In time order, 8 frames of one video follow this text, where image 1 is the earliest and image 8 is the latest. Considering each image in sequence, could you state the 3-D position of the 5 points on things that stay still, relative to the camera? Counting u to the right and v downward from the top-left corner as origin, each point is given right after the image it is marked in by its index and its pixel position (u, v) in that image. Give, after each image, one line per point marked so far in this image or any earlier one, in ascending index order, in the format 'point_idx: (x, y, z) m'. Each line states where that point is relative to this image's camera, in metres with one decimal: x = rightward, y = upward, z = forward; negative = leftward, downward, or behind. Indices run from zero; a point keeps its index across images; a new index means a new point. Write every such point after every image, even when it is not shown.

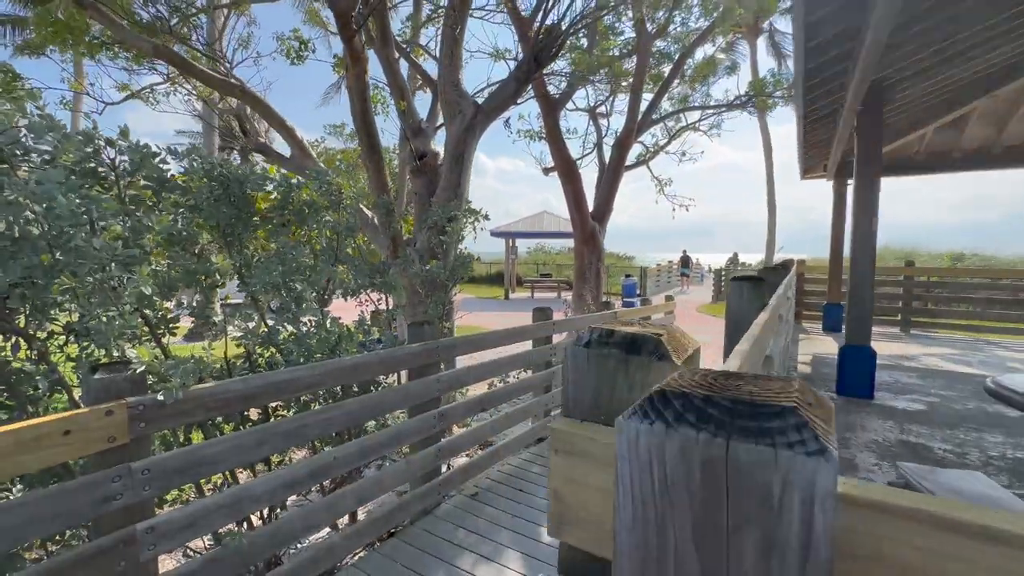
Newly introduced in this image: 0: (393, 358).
0: (-0.6, -0.3, +2.3) m
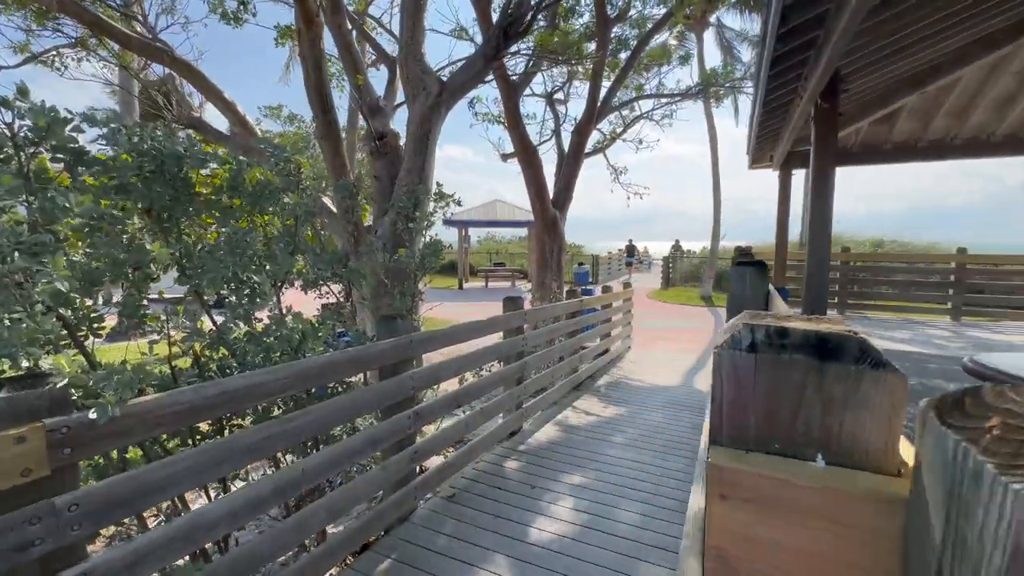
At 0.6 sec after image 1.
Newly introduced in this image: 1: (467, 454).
0: (-0.7, -0.3, +2.0) m
1: (-0.3, -1.0, +2.9) m
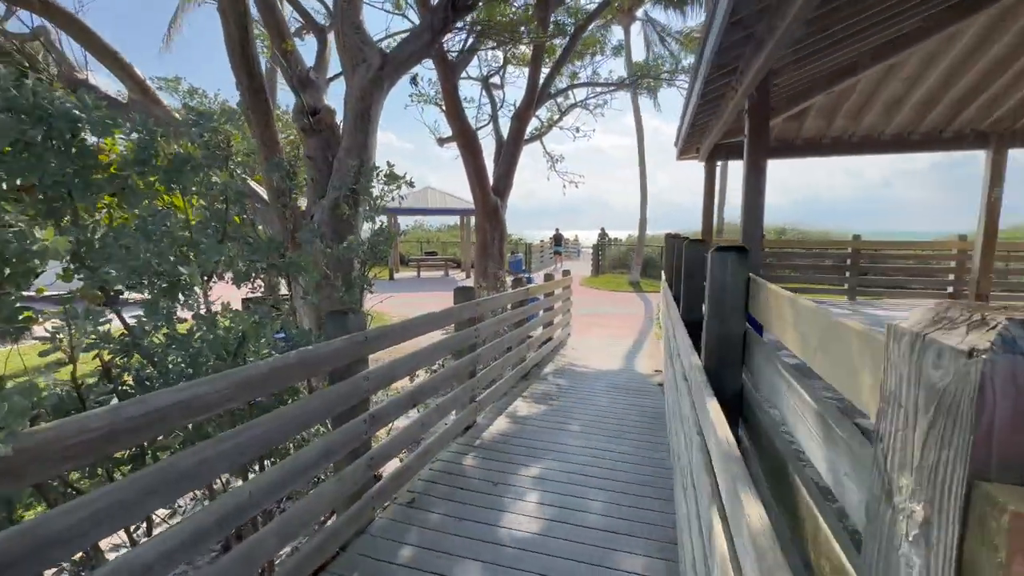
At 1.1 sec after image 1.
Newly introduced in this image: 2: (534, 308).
0: (-0.8, -0.3, +1.8) m
1: (-0.5, -1.0, +2.7) m
2: (+0.2, -0.2, +5.1) m
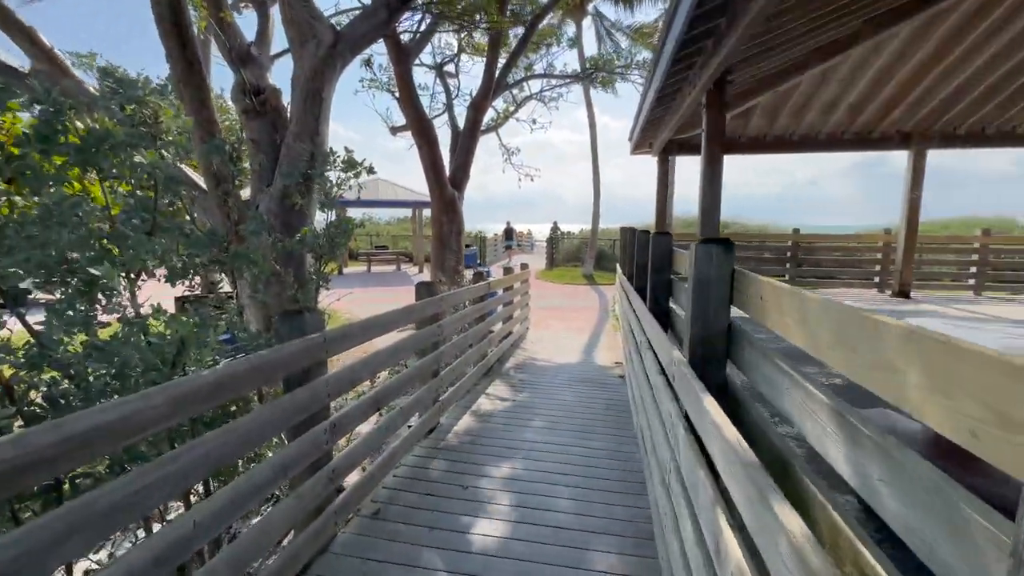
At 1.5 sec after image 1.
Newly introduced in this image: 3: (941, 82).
0: (-0.9, -0.3, +1.6) m
1: (-0.7, -1.0, +2.5) m
2: (-0.2, -0.2, +5.0) m
3: (+5.7, +2.7, +6.1) m
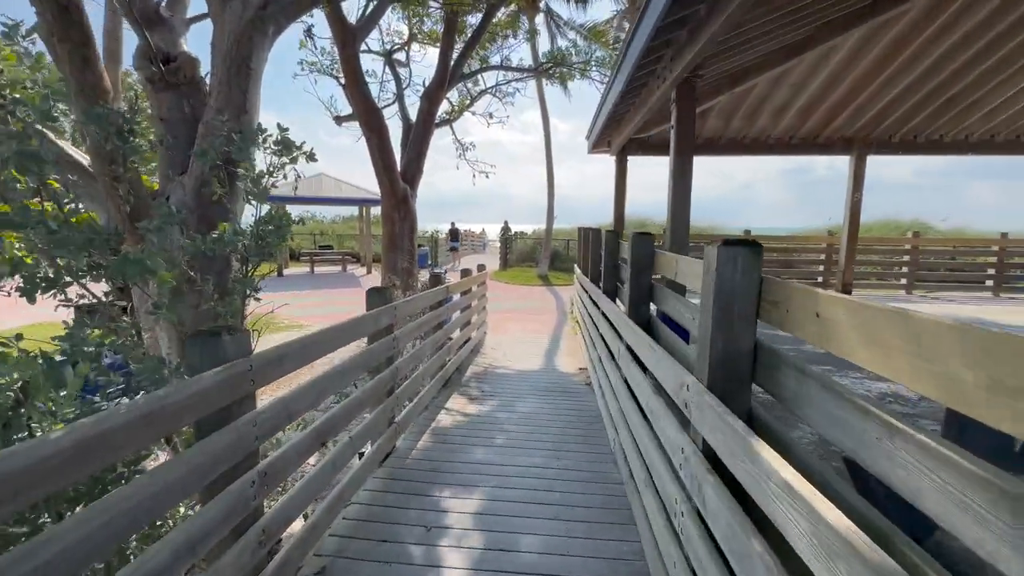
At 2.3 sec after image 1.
0: (-0.9, -0.3, +1.2) m
1: (-0.8, -1.0, +2.1) m
2: (-0.6, -0.2, +4.6) m
3: (+5.1, +2.7, +6.3) m
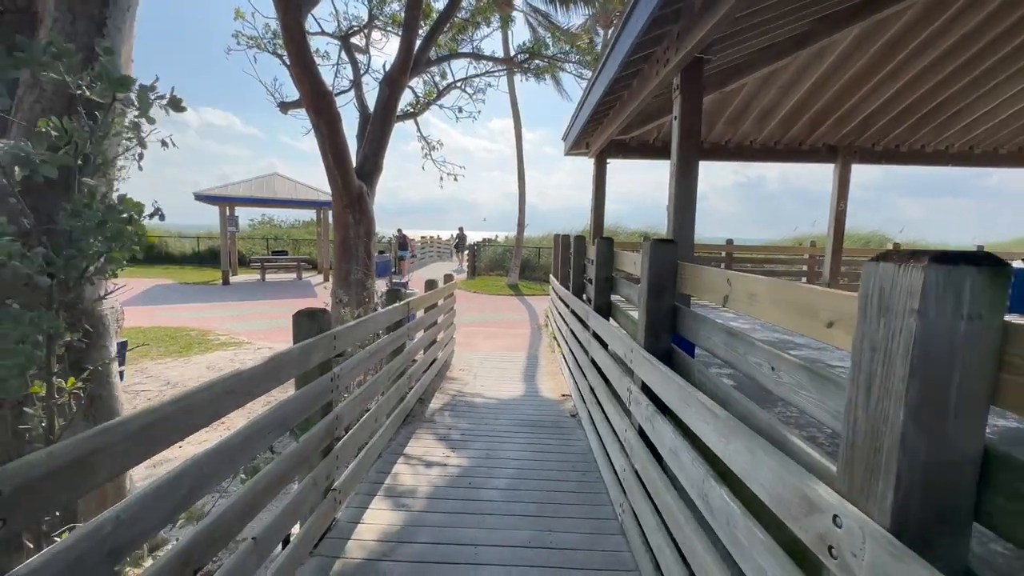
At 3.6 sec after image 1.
0: (-0.9, -0.4, +0.5) m
1: (-0.9, -1.1, +1.4) m
2: (-0.8, -0.3, +3.9) m
3: (+4.7, +2.5, +6.1) m
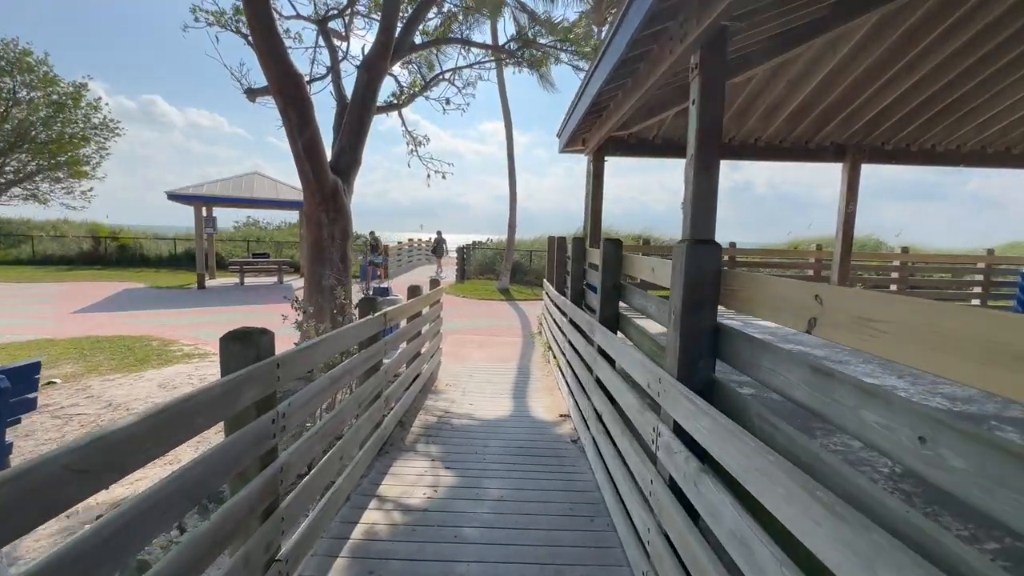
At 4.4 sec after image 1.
0: (-0.9, -0.4, 0.0) m
1: (-0.9, -1.1, +0.9) m
2: (-0.9, -0.4, +3.4) m
3: (+4.6, +2.4, +5.7) m
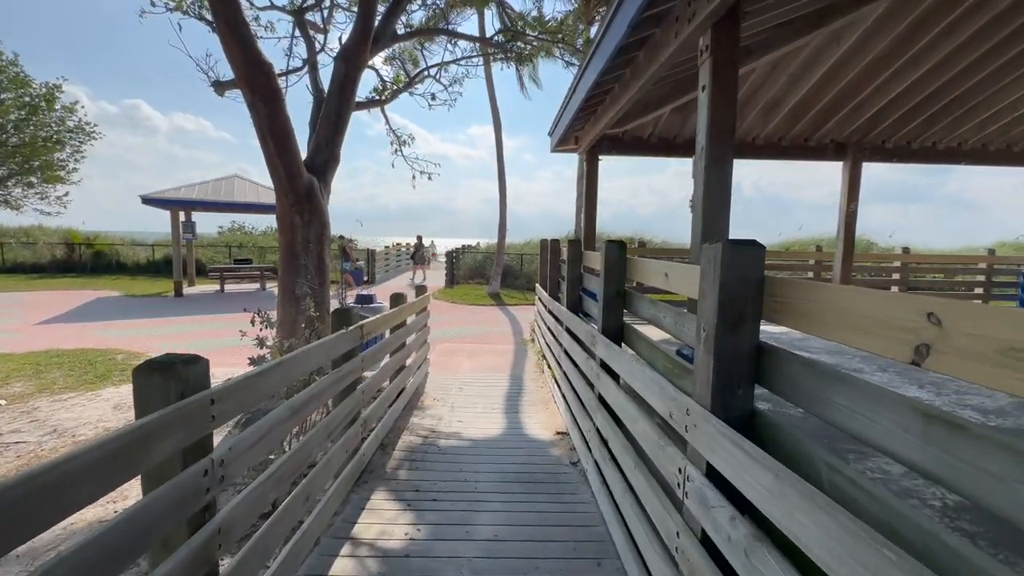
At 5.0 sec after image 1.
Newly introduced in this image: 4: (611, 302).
0: (-0.8, -0.5, -0.4) m
1: (-0.9, -1.2, +0.5) m
2: (-0.9, -0.5, +3.1) m
3: (+4.5, +2.4, +5.5) m
4: (+0.6, -0.1, +2.7) m
